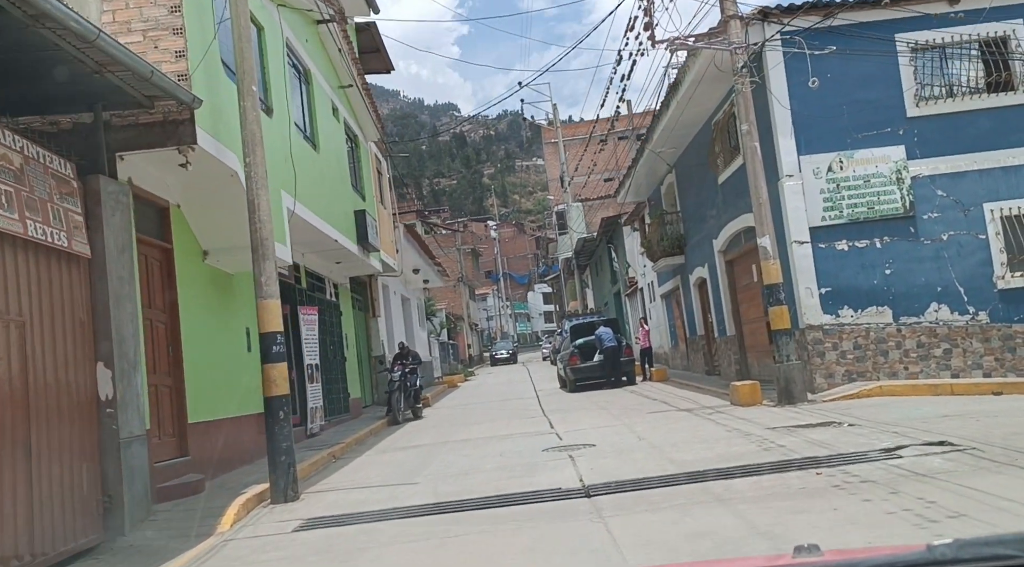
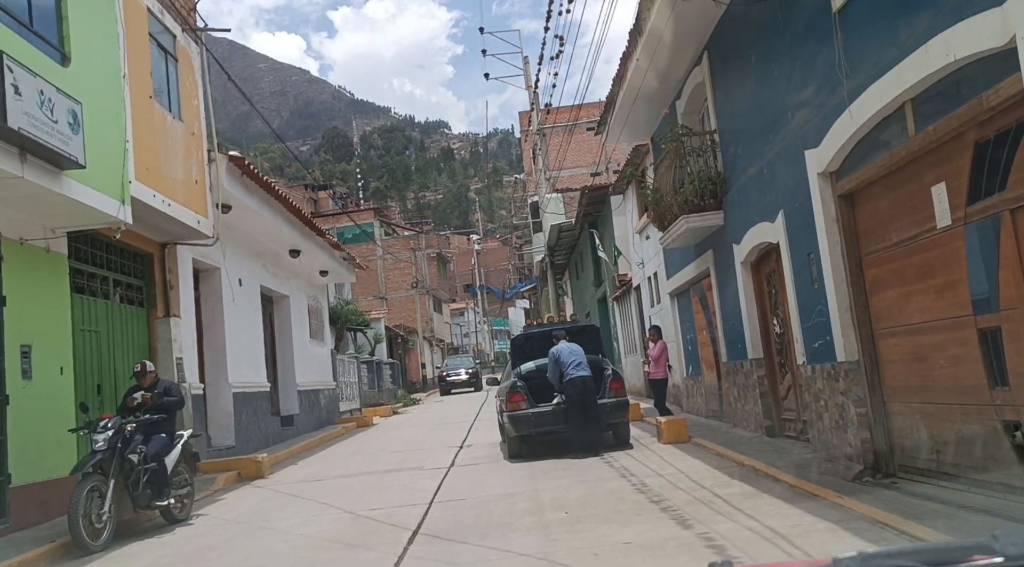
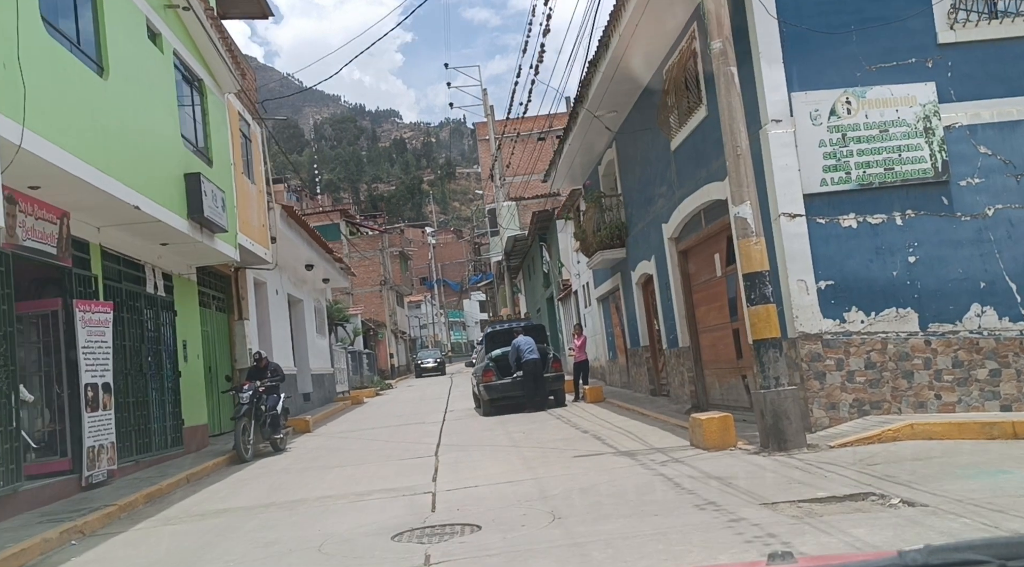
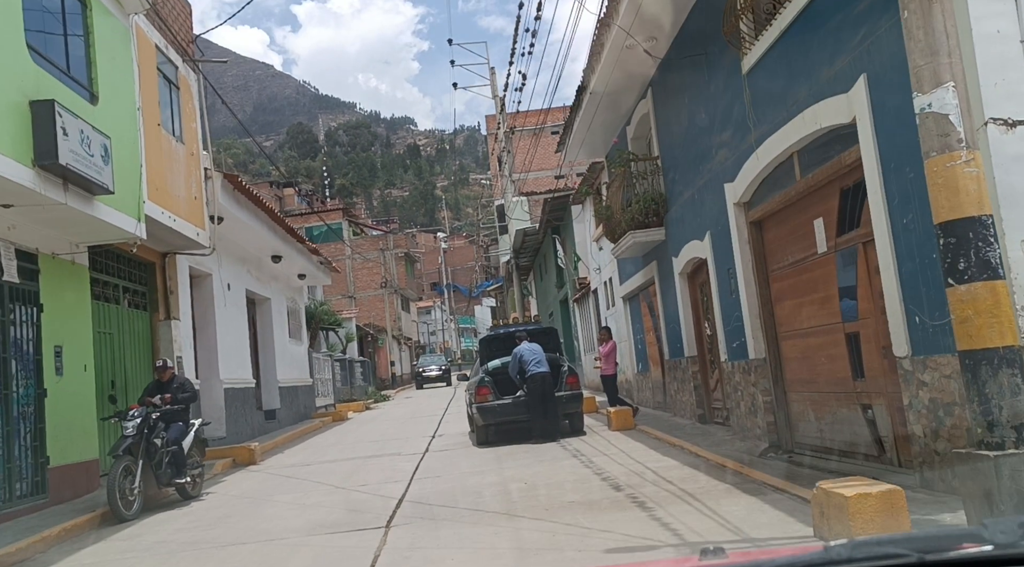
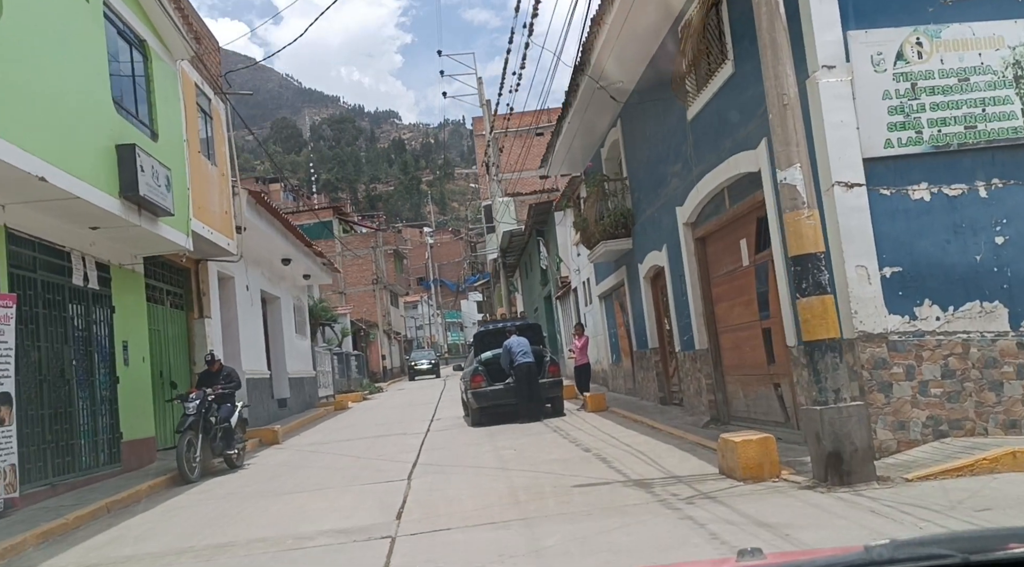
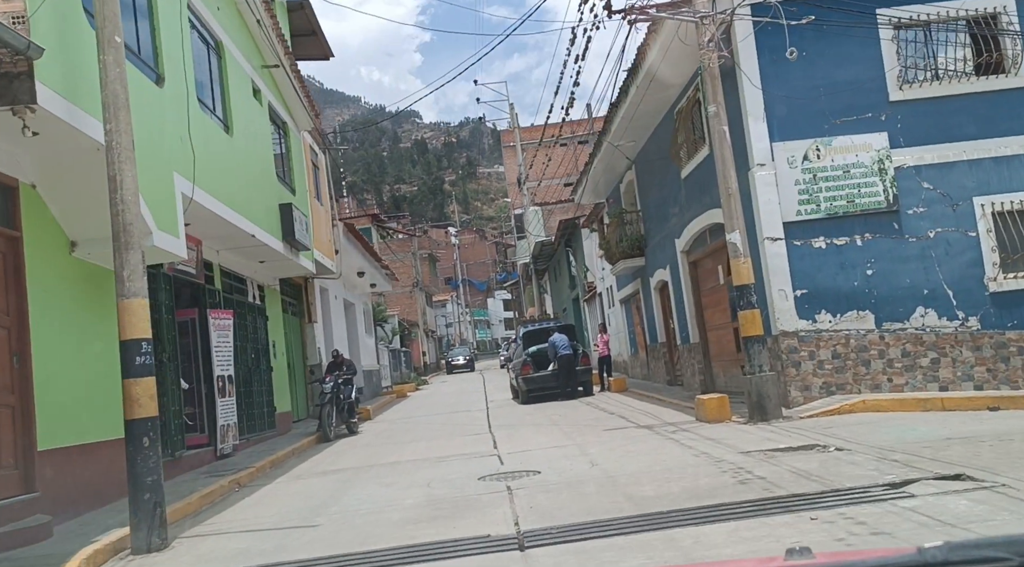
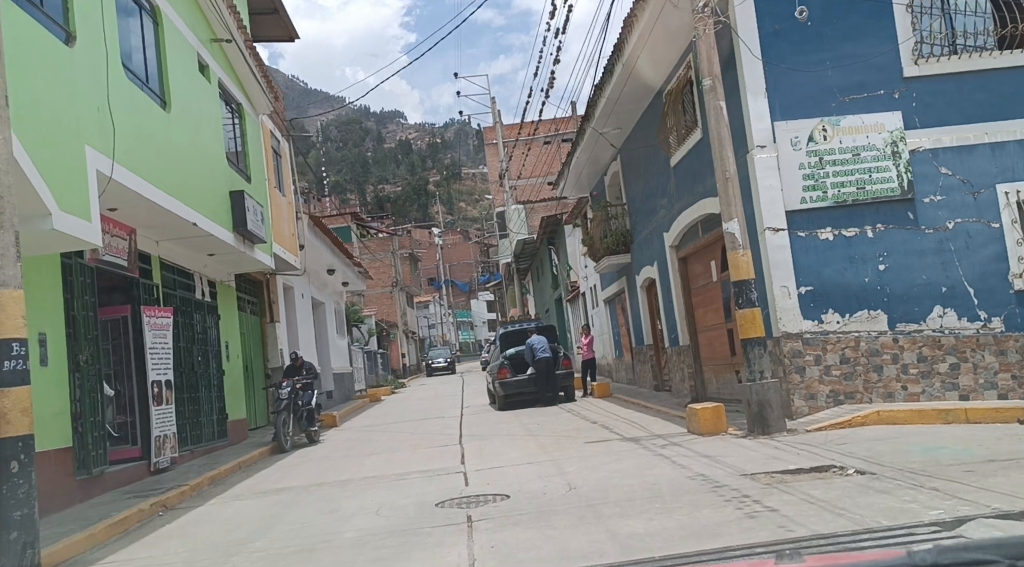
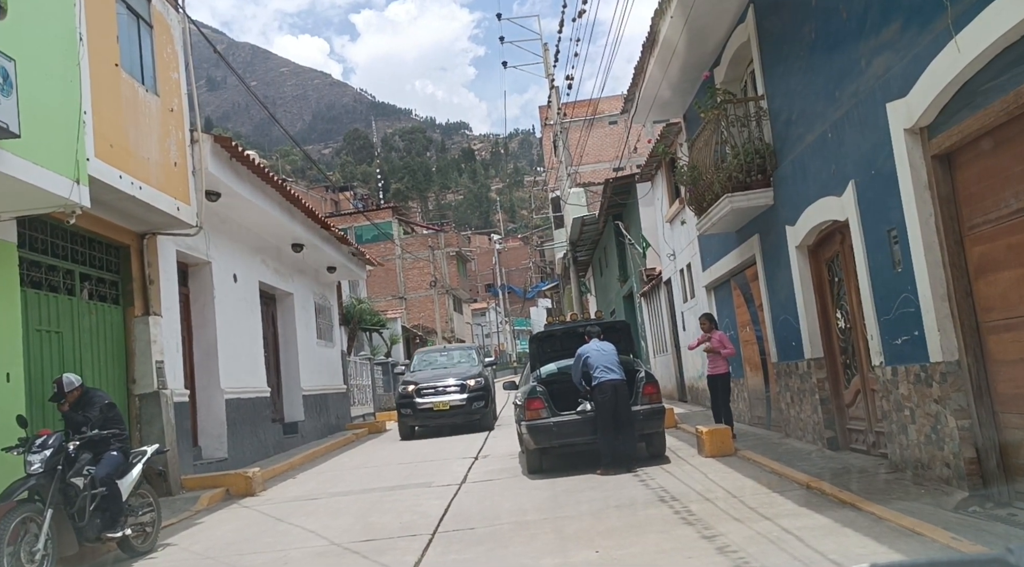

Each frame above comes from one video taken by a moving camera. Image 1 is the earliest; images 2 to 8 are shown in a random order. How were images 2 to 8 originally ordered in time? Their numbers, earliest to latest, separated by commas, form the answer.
6, 7, 3, 5, 4, 2, 8
